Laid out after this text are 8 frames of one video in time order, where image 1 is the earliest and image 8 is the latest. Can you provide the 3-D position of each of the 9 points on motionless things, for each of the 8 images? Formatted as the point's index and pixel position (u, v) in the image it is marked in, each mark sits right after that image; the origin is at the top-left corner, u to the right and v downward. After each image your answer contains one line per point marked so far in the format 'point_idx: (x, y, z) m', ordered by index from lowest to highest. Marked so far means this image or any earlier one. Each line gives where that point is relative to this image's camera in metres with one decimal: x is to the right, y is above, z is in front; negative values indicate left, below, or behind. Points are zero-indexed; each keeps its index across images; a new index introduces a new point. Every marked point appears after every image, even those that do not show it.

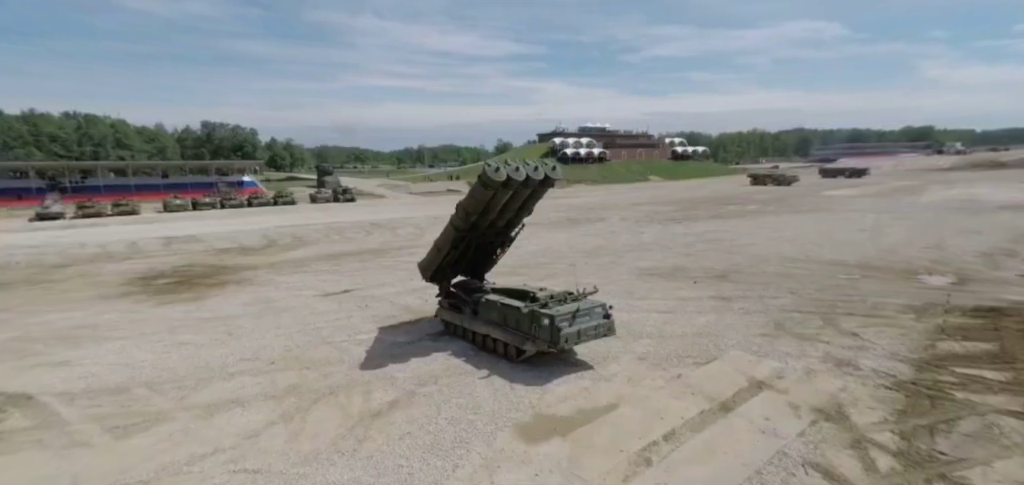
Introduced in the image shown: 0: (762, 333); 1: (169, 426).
0: (+7.1, -2.6, +15.3) m
1: (-6.8, -3.6, +10.6) m
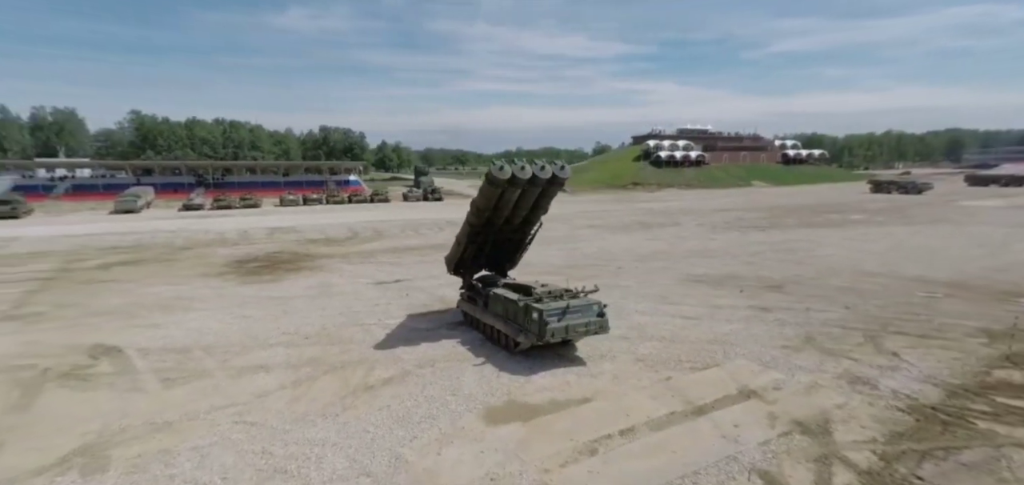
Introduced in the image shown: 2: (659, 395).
0: (+7.4, -2.8, +14.5) m
1: (-7.2, -3.3, +12.6) m
2: (+3.1, -3.3, +11.4) m
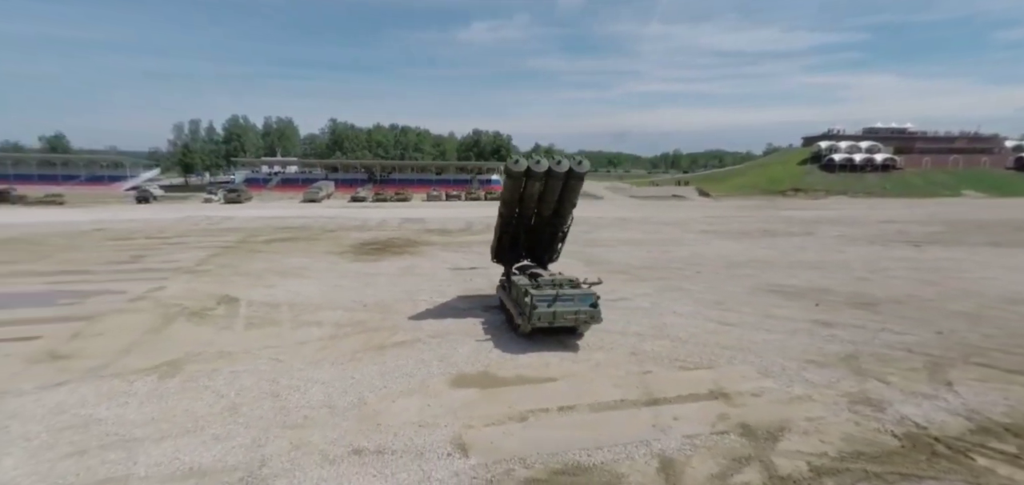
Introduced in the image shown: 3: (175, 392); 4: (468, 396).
0: (+7.5, -2.9, +13.4) m
1: (-7.0, -2.6, +15.8) m
2: (+2.4, -3.1, +11.7) m
3: (-7.3, -3.2, +11.4) m
4: (-0.9, -3.2, +11.1) m
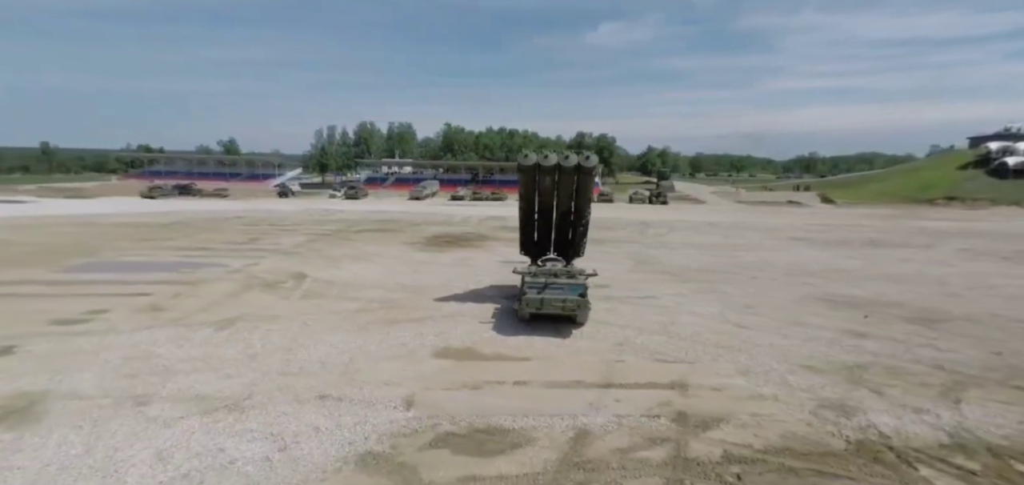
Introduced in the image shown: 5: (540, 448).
0: (+7.1, -2.9, +12.8) m
1: (-6.5, -2.0, +18.3) m
2: (+1.8, -2.9, +12.2) m
3: (-7.7, -2.6, +14.0) m
4: (-1.6, -2.8, +12.3) m
5: (+0.4, -3.4, +8.8) m
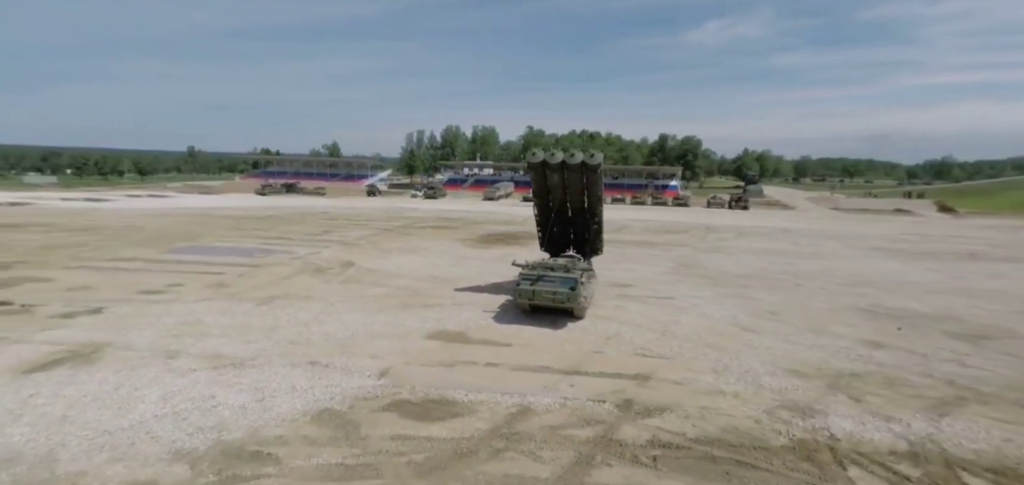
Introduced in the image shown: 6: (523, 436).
0: (+6.6, -2.9, +12.5) m
1: (-5.9, -1.7, +20.1) m
2: (+1.3, -2.7, +12.7) m
3: (-7.8, -2.2, +16.1) m
4: (-2.0, -2.6, +13.4) m
5: (-0.6, -3.1, +9.5) m
6: (+0.2, -3.3, +9.0) m
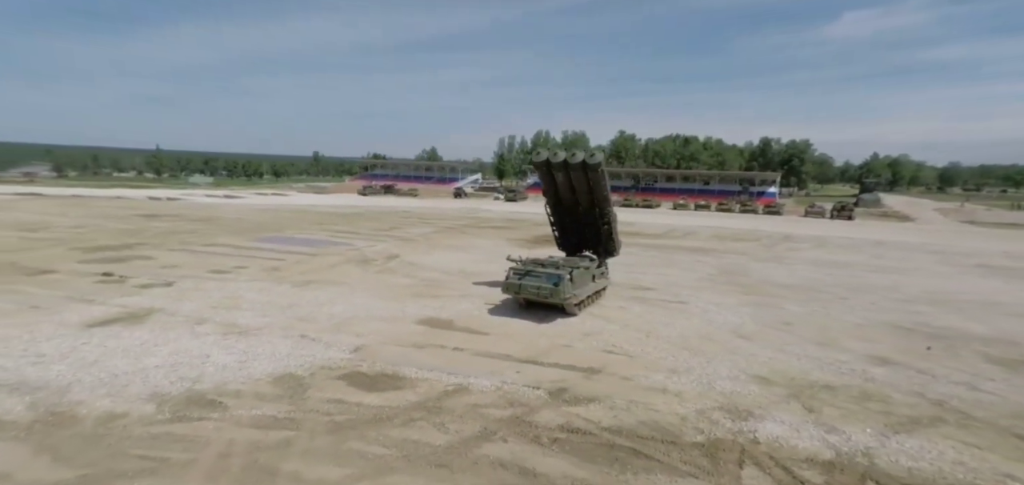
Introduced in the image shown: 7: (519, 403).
0: (+5.7, -3.0, +12.0) m
1: (-5.2, -1.4, +21.8) m
2: (+0.5, -2.6, +13.2) m
3: (-7.8, -1.8, +18.2) m
4: (-2.6, -2.4, +14.5) m
5: (-2.0, -2.9, +10.5) m
6: (-1.3, -3.1, +9.8) m
7: (+0.2, -3.1, +10.1) m
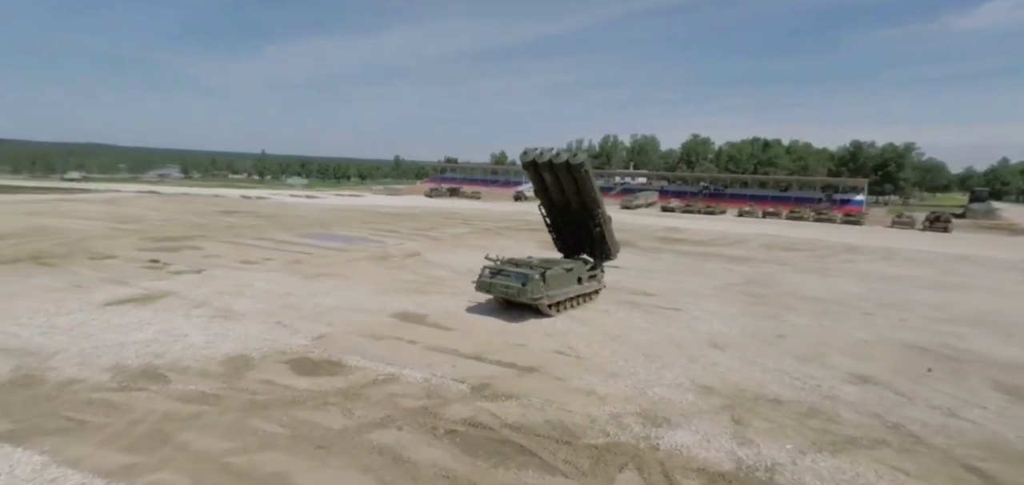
0: (+4.3, -3.0, +11.5) m
1: (-5.0, -1.3, +22.7) m
2: (-0.6, -2.6, +13.4) m
3: (-8.1, -1.6, +19.5) m
4: (-3.5, -2.3, +15.1) m
5: (-3.5, -2.8, +11.0) m
6: (-2.9, -3.0, +10.2) m
7: (-1.4, -3.0, +10.3) m
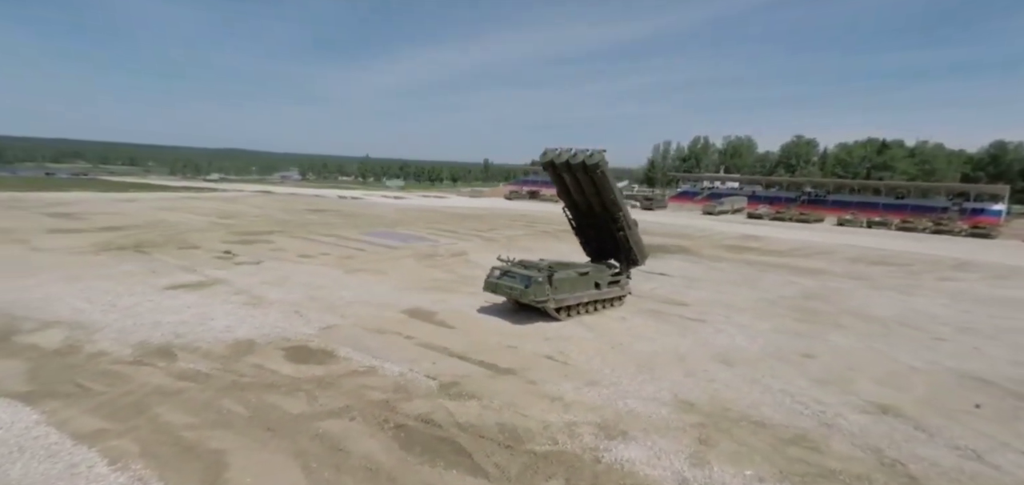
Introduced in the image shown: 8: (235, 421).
0: (+3.7, -3.2, +10.7) m
1: (-3.5, -1.3, +23.4) m
2: (-0.8, -2.6, +13.4) m
3: (-7.1, -1.4, +20.8) m
4: (-3.3, -2.2, +15.6) m
5: (-4.0, -2.7, +11.6) m
6: (-3.6, -2.9, +10.7) m
7: (-2.1, -2.9, +10.6) m
8: (-4.6, -3.0, +9.0) m
